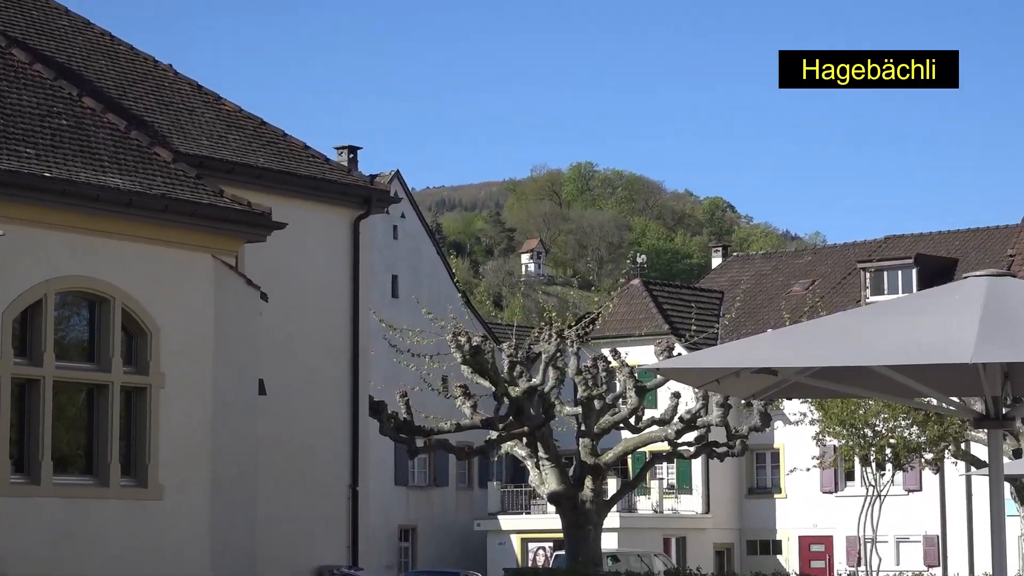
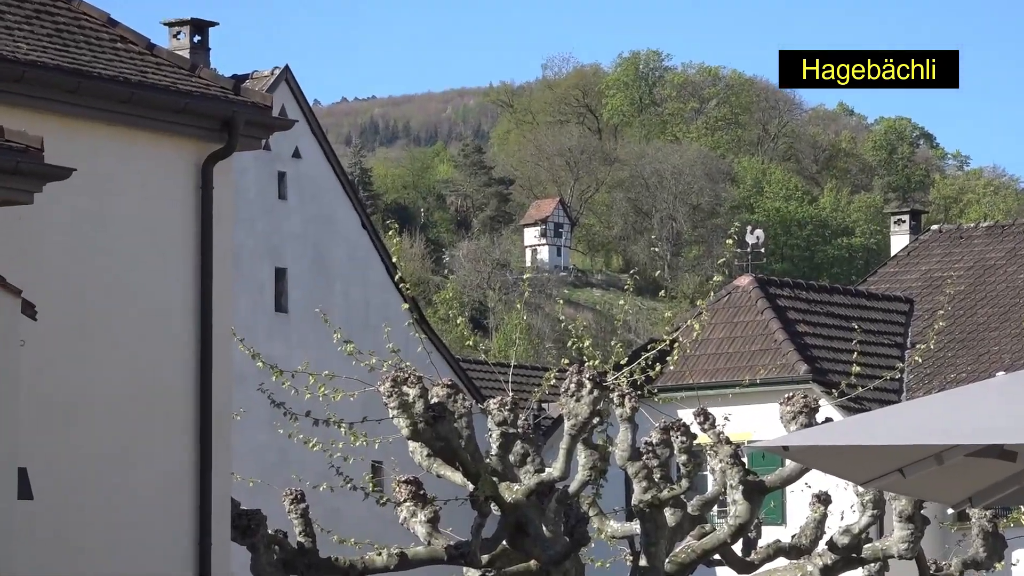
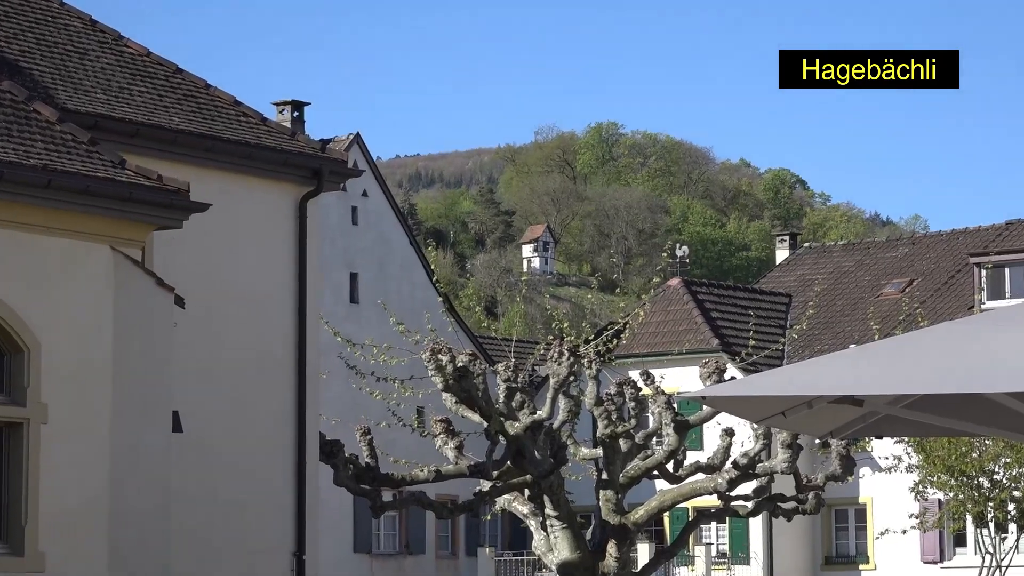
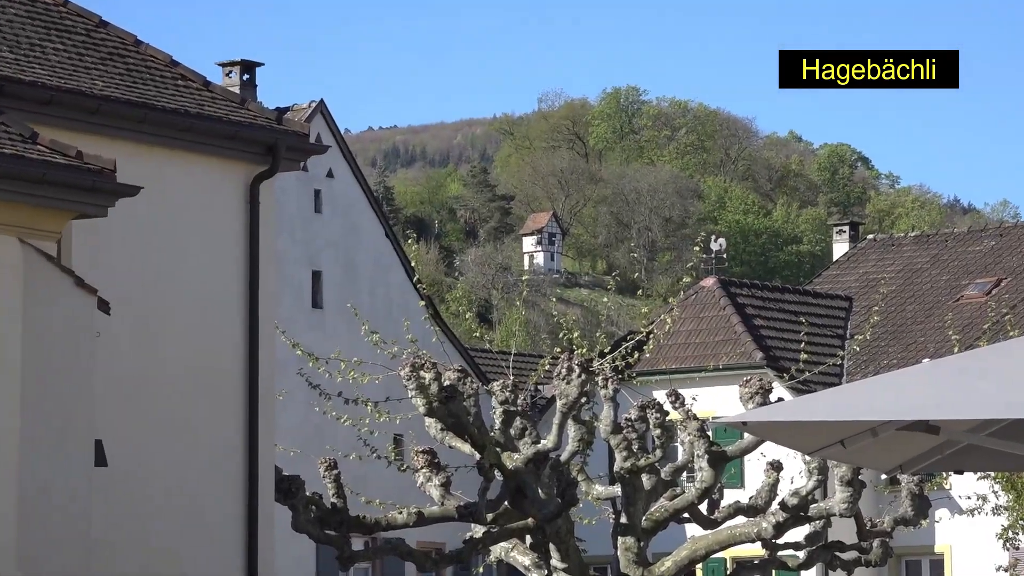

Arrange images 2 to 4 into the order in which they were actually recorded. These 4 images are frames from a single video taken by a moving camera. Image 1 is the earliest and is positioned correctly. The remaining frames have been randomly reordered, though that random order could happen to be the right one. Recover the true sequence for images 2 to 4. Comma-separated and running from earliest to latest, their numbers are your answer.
3, 4, 2
